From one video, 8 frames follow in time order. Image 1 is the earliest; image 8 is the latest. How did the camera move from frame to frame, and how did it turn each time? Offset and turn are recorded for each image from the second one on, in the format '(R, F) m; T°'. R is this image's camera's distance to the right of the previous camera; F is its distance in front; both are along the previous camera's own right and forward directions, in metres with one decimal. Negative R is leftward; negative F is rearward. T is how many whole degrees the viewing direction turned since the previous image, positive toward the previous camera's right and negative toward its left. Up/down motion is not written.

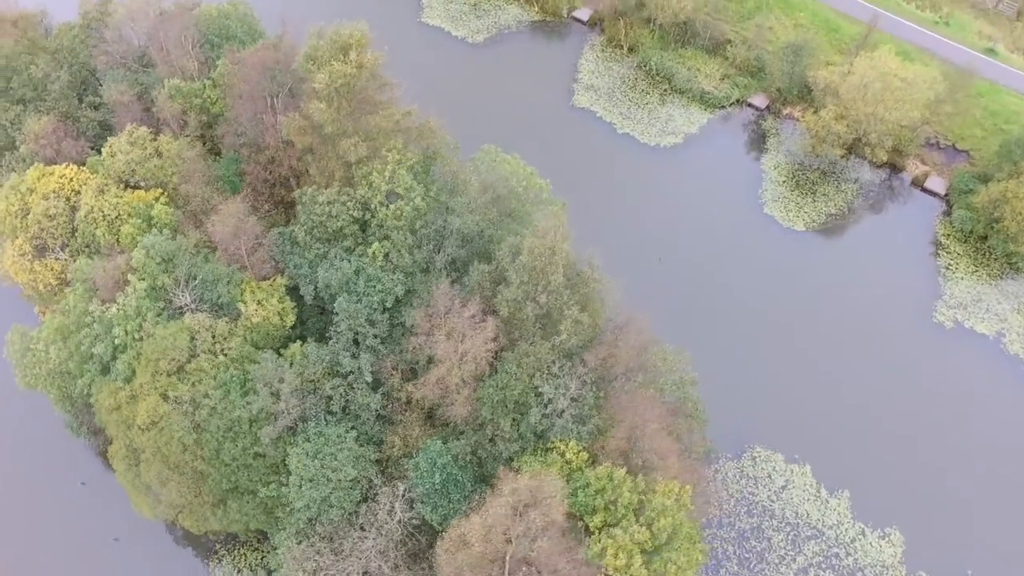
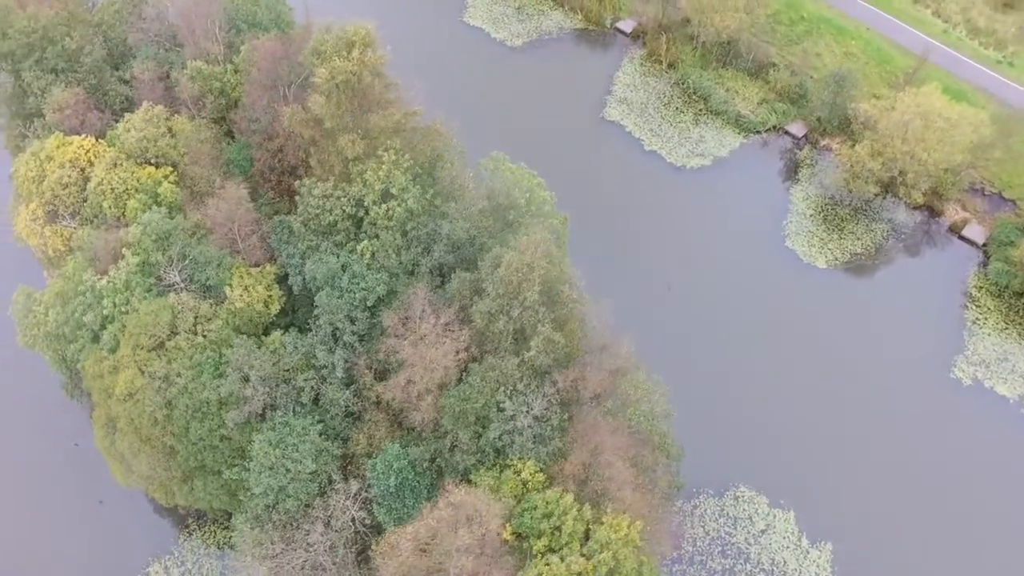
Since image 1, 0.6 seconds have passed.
(+3.1, +0.4) m; -4°
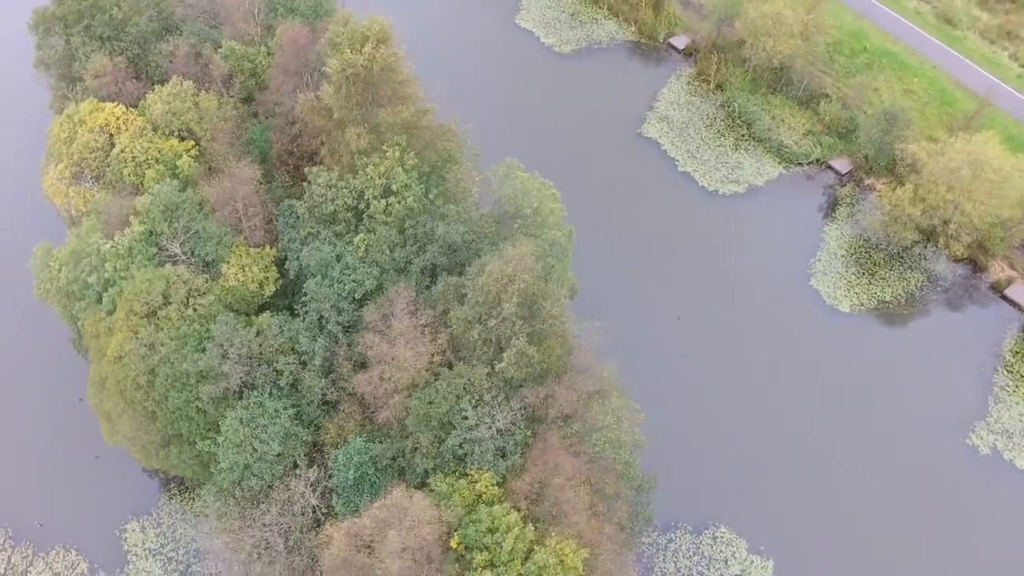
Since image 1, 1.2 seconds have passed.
(+3.2, +0.4) m; -5°
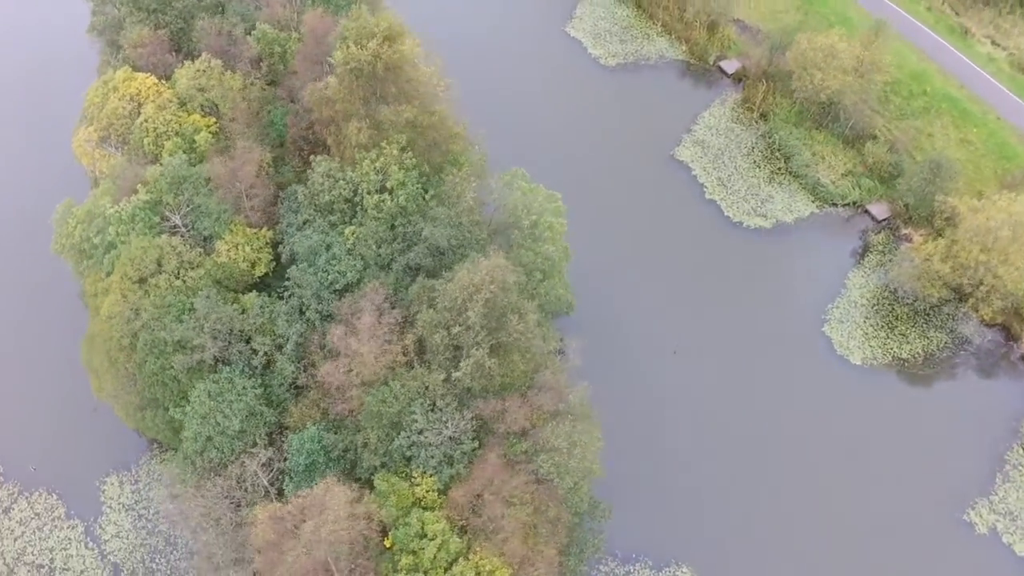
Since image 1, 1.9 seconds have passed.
(+3.8, +0.3) m; -5°
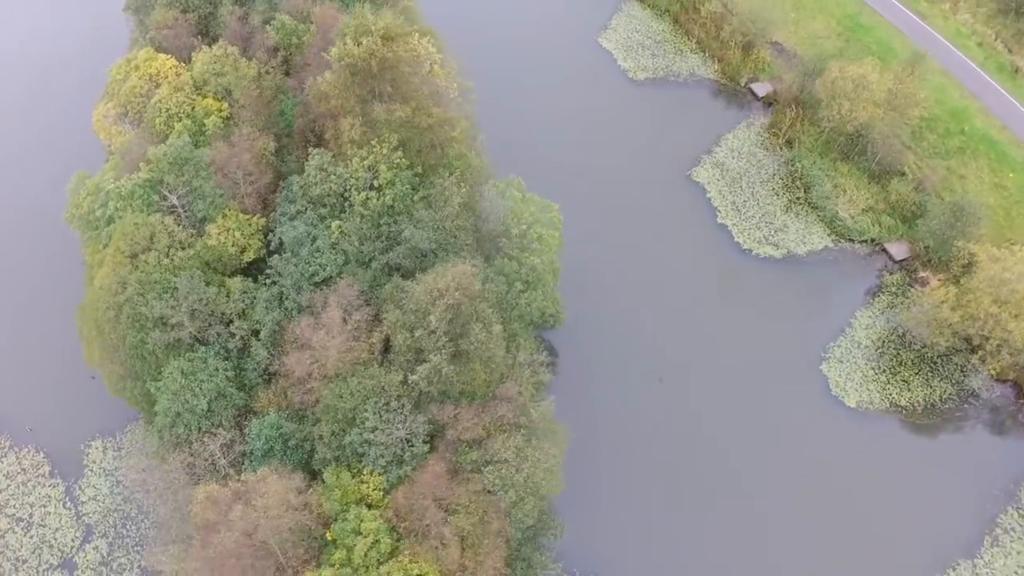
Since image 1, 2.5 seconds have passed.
(+3.3, +0.2) m; -4°
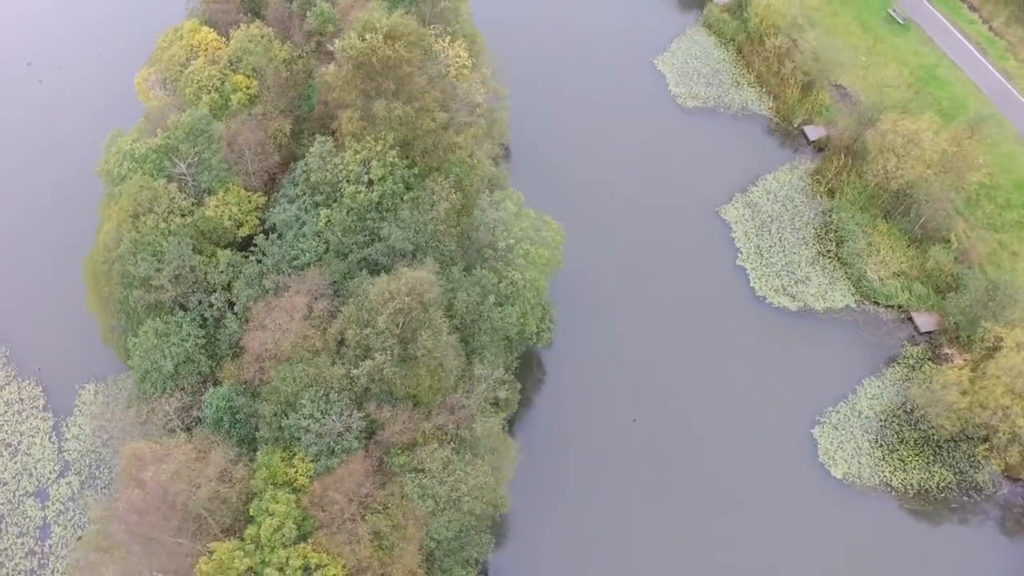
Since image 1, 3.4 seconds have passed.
(+4.9, +0.5) m; -6°
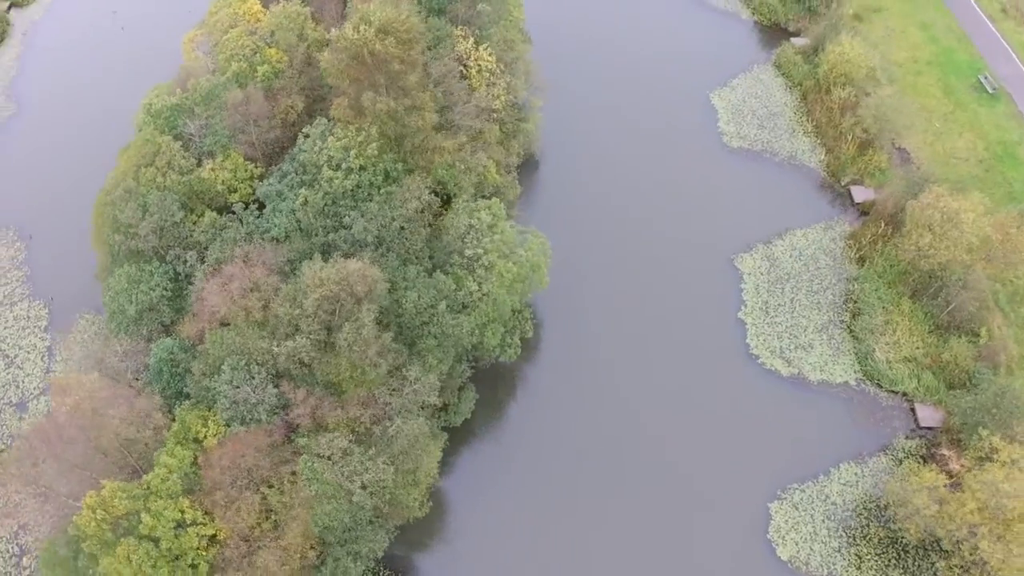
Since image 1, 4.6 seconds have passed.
(+6.7, +0.7) m; -8°
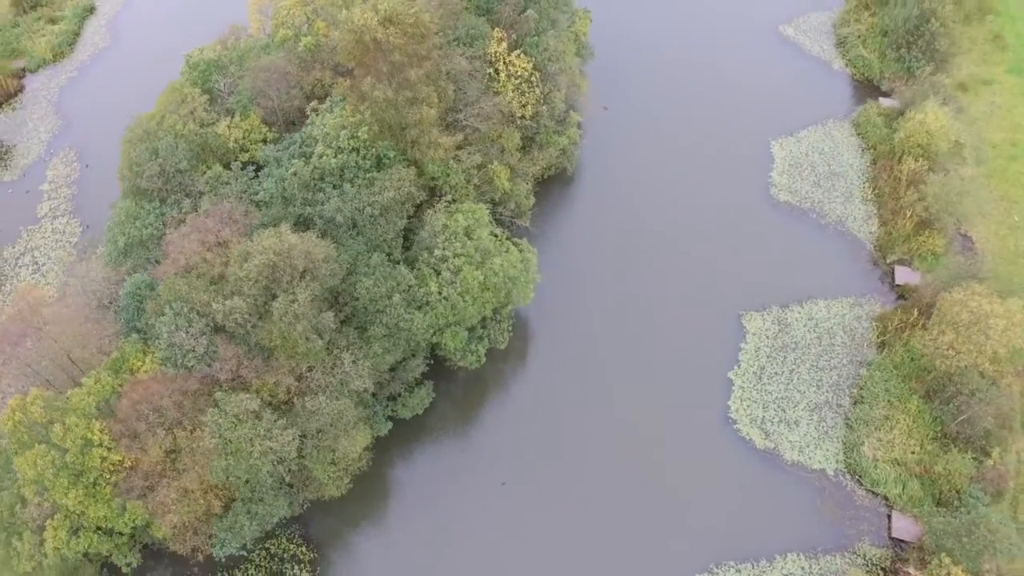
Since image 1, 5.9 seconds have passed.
(+7.2, +0.9) m; -9°
